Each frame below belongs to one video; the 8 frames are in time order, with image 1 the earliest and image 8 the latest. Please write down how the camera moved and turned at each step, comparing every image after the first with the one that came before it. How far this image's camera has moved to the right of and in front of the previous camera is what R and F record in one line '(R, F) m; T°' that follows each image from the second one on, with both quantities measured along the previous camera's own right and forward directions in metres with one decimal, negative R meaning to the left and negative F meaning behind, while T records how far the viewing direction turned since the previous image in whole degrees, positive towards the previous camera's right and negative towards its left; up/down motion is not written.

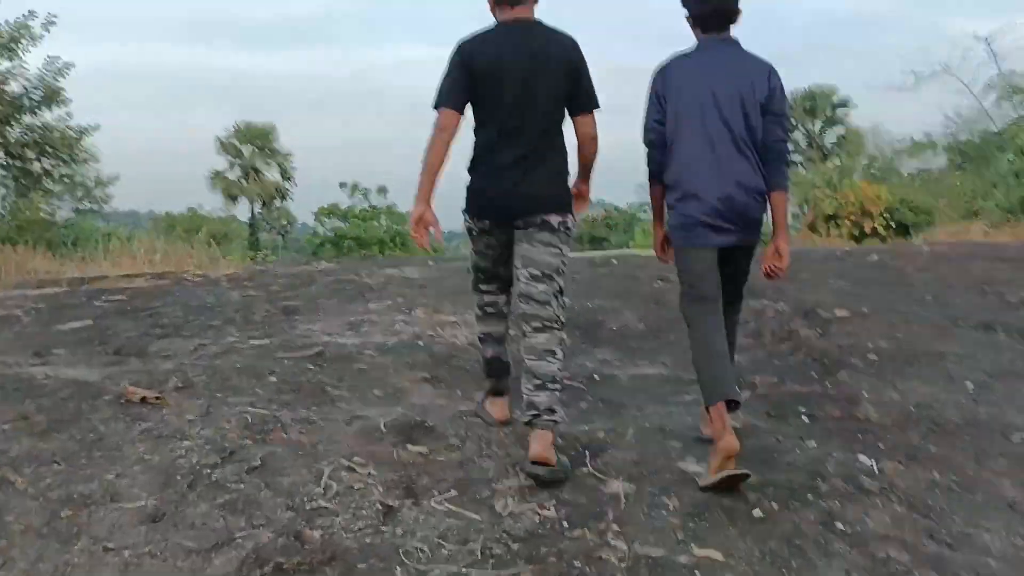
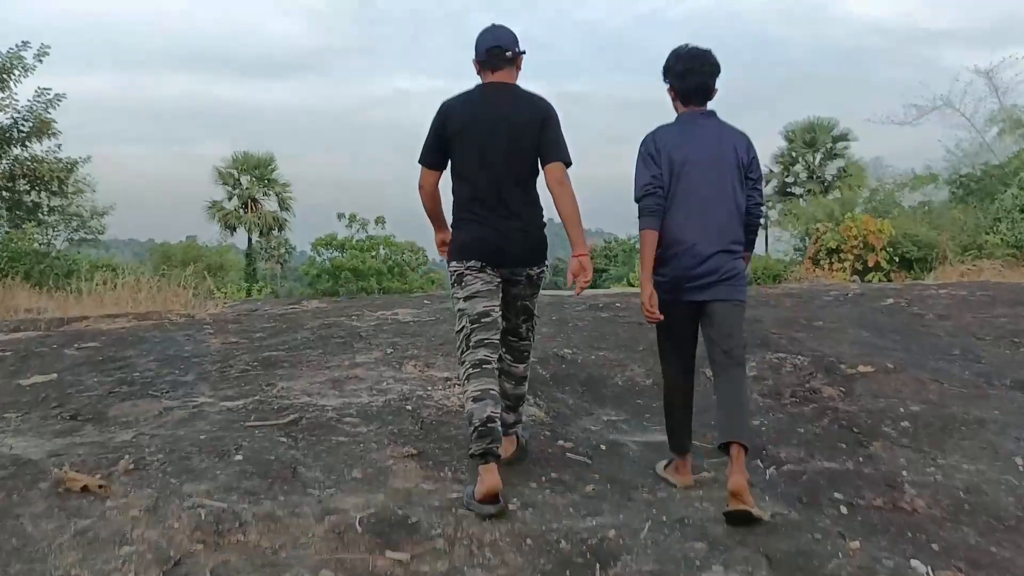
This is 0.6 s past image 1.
(0.0, +0.4) m; 0°
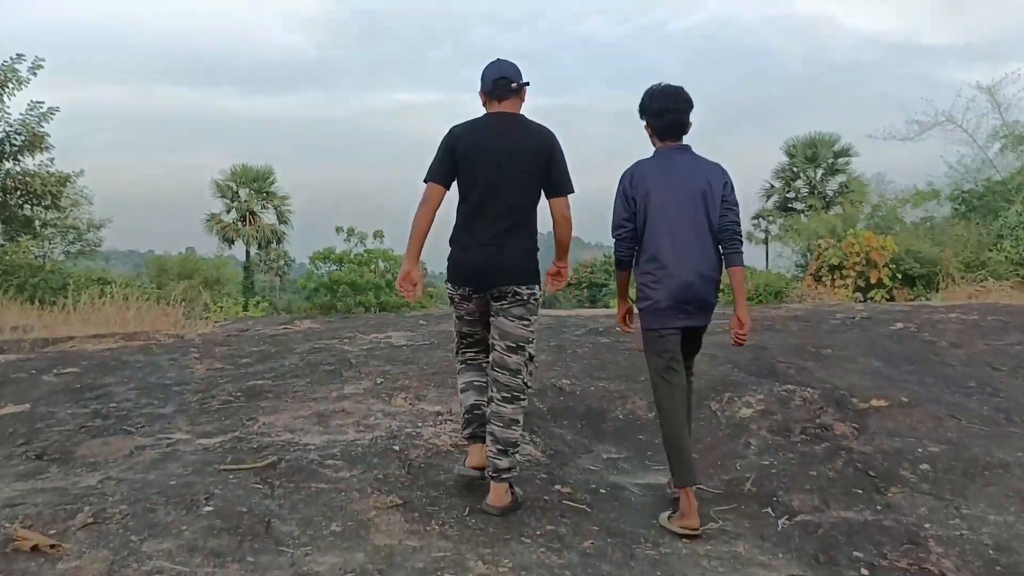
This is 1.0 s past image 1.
(0.0, +0.2) m; 0°
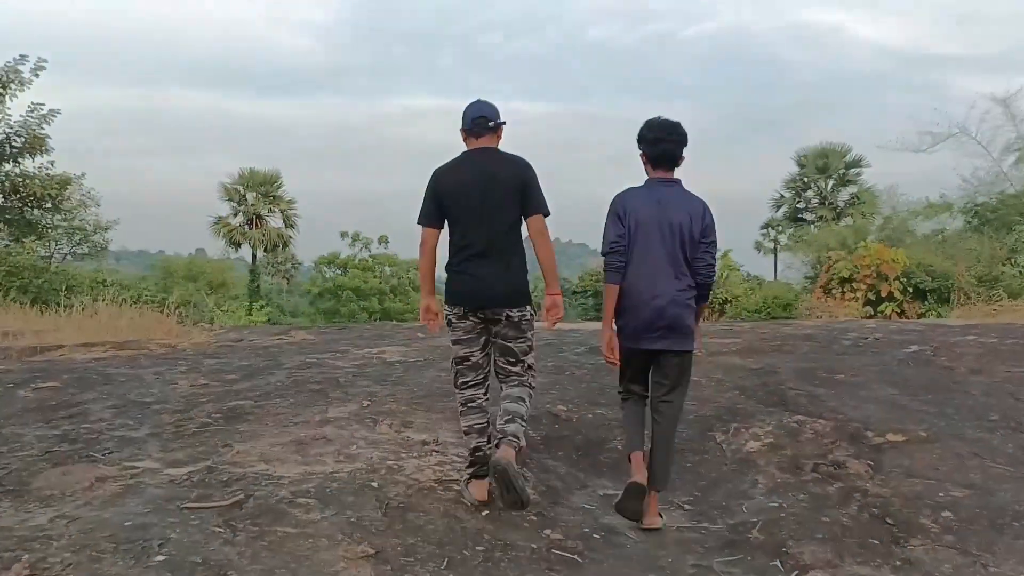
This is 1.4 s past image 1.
(+0.1, +0.2) m; -1°
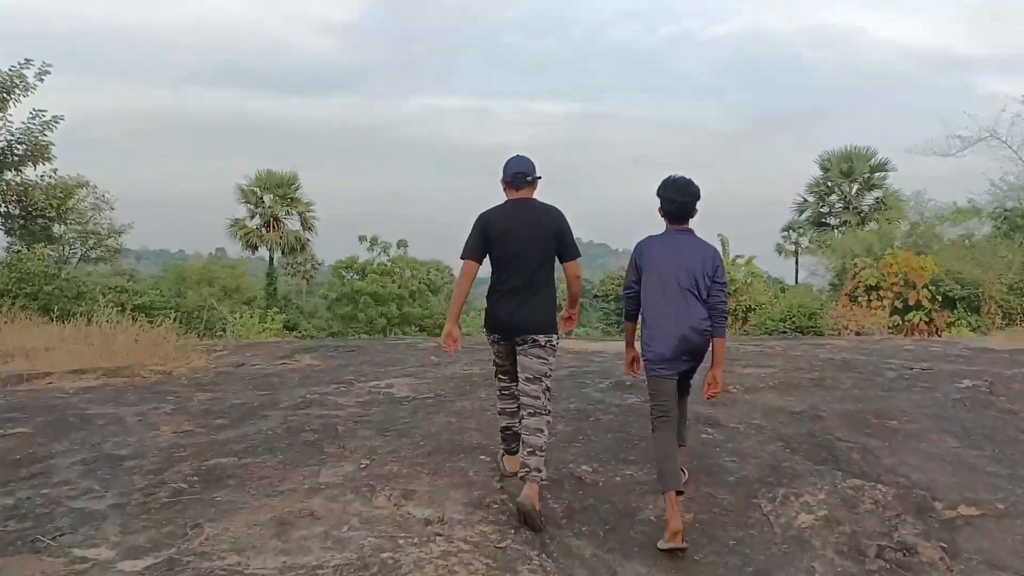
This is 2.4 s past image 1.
(0.0, +0.5) m; -1°
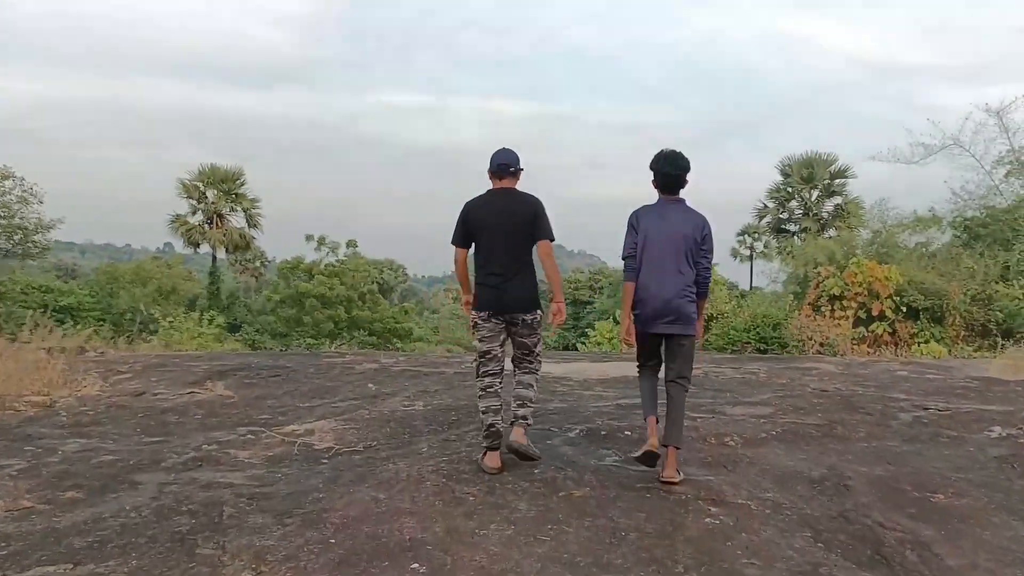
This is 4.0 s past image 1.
(0.0, +1.1) m; +3°
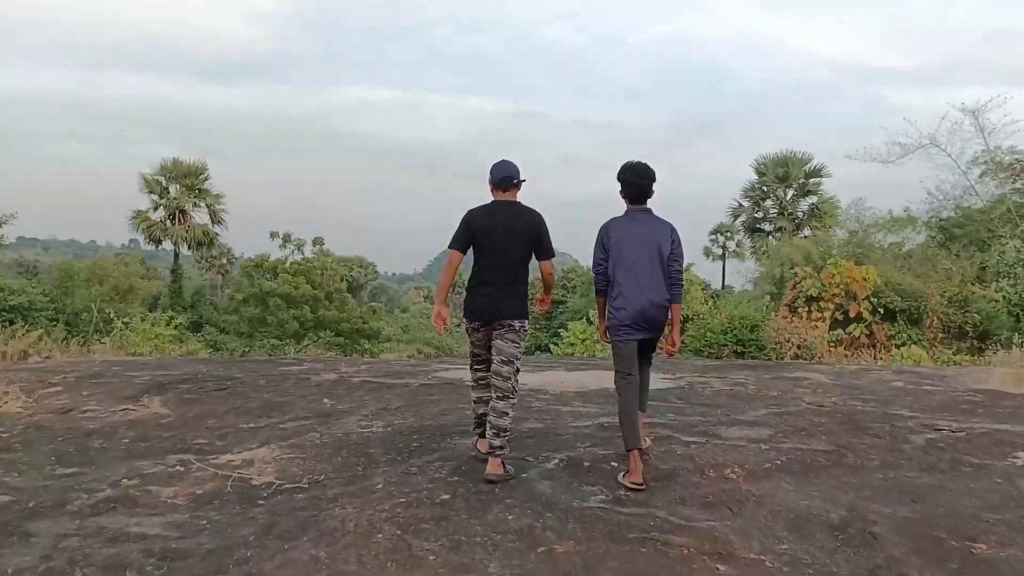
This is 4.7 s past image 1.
(0.0, +0.6) m; +2°
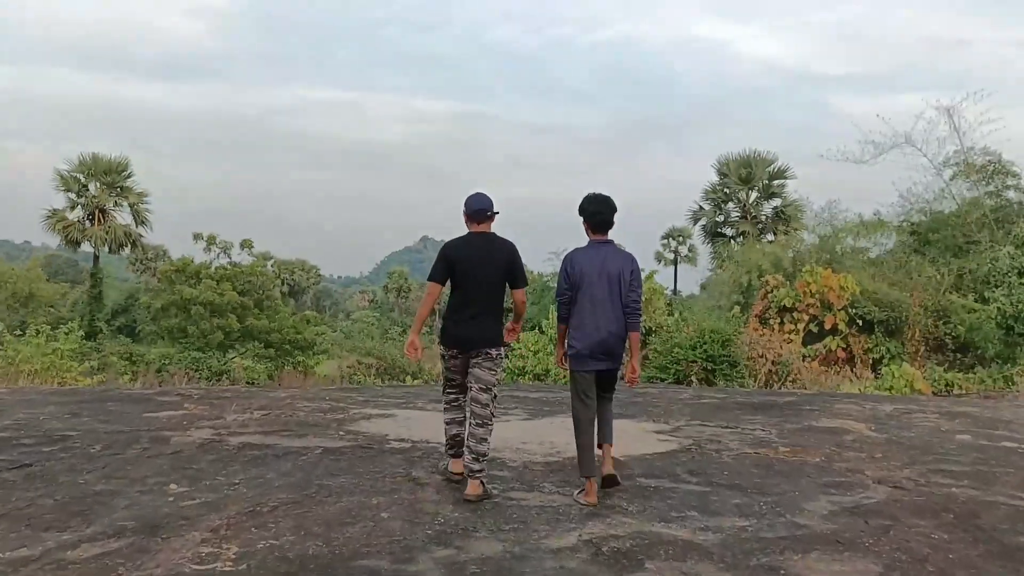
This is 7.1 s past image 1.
(0.0, +2.2) m; +3°
